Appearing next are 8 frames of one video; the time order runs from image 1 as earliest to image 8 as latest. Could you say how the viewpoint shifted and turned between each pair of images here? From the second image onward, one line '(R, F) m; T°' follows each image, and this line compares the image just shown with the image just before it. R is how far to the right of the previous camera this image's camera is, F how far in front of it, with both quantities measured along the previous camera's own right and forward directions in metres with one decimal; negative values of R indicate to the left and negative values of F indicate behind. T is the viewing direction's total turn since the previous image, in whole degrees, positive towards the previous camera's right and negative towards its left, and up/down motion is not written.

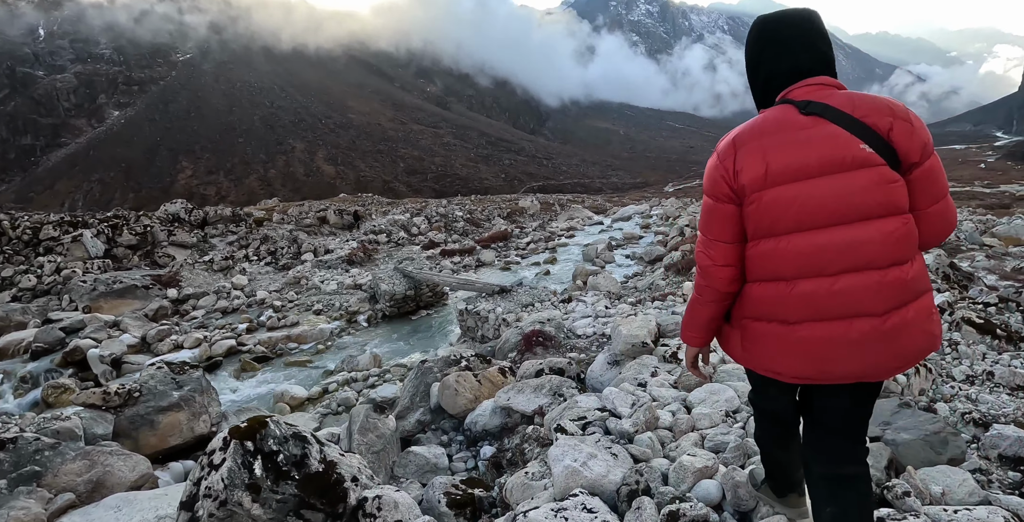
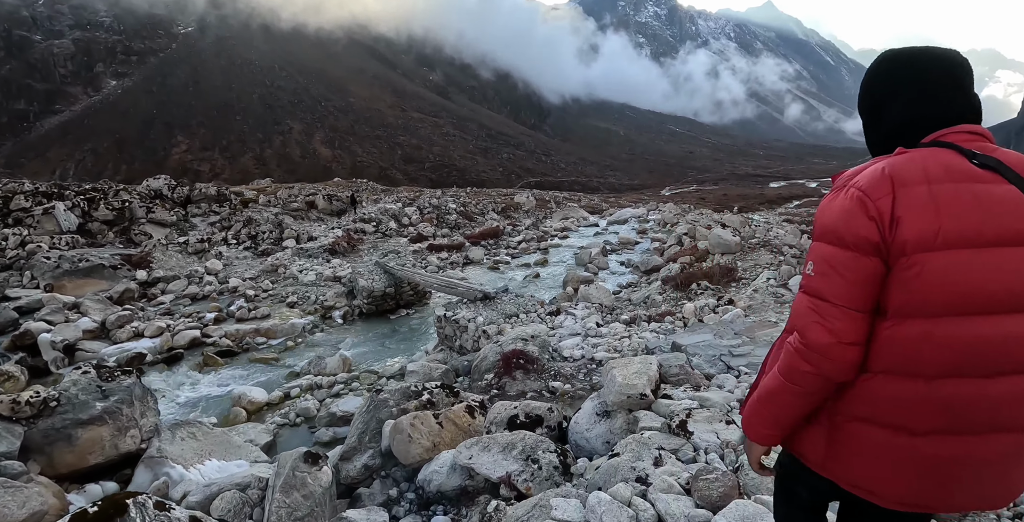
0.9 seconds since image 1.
(+0.1, +0.9) m; +1°
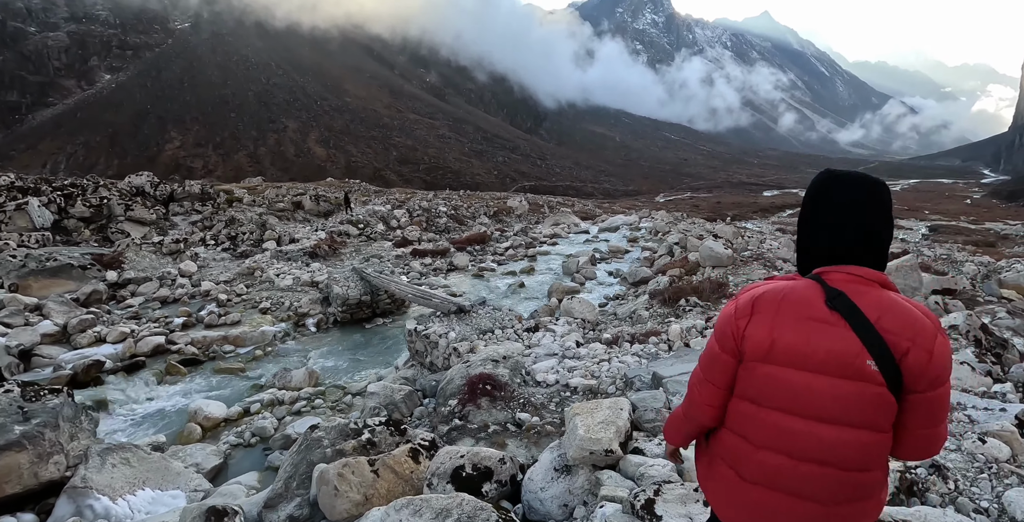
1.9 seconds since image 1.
(+0.3, +0.6) m; +1°
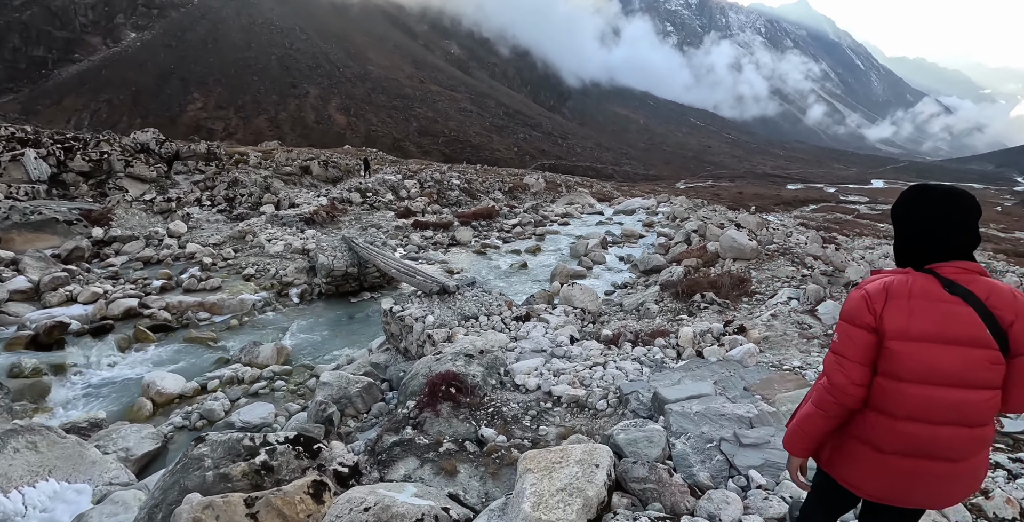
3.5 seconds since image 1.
(+0.3, +1.1) m; -1°
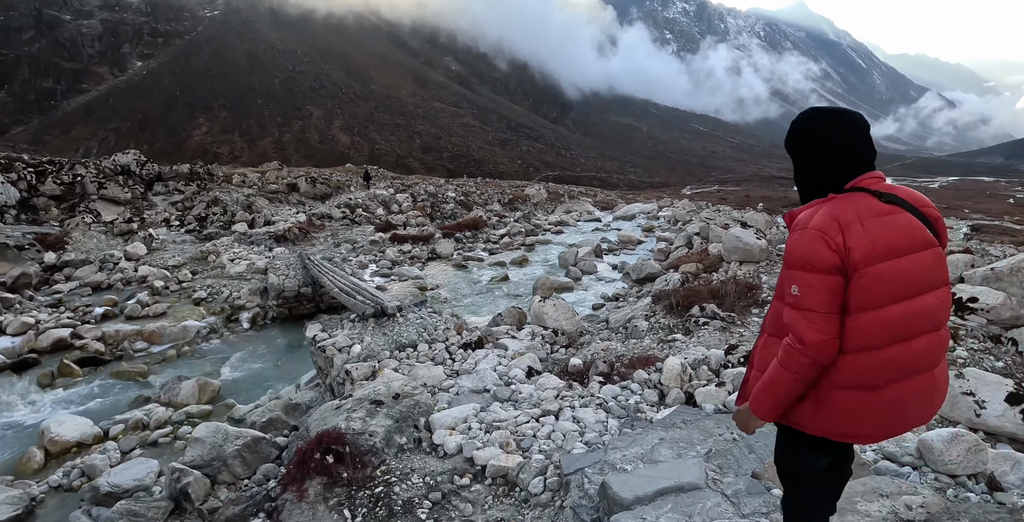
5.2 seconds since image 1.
(+0.6, +1.5) m; -1°
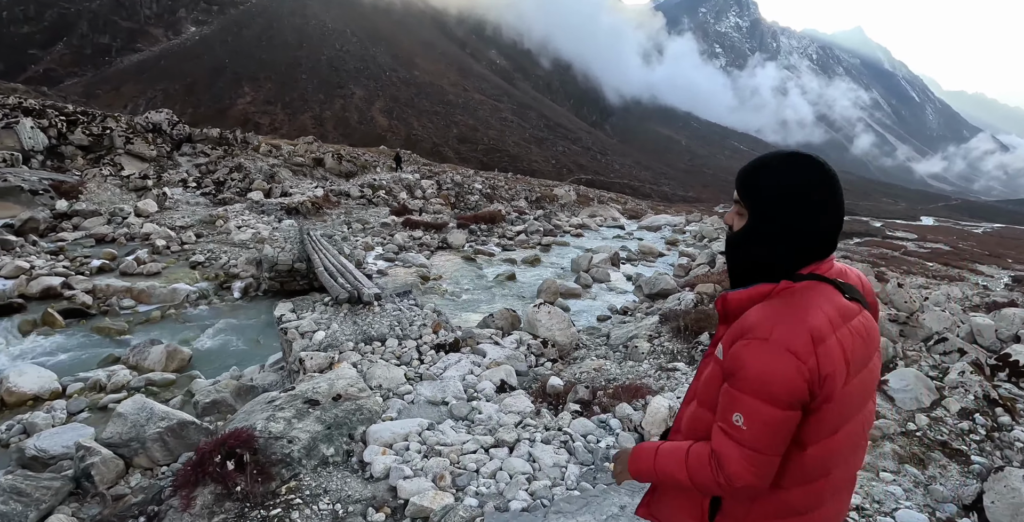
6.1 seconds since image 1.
(+0.3, +0.7) m; -2°
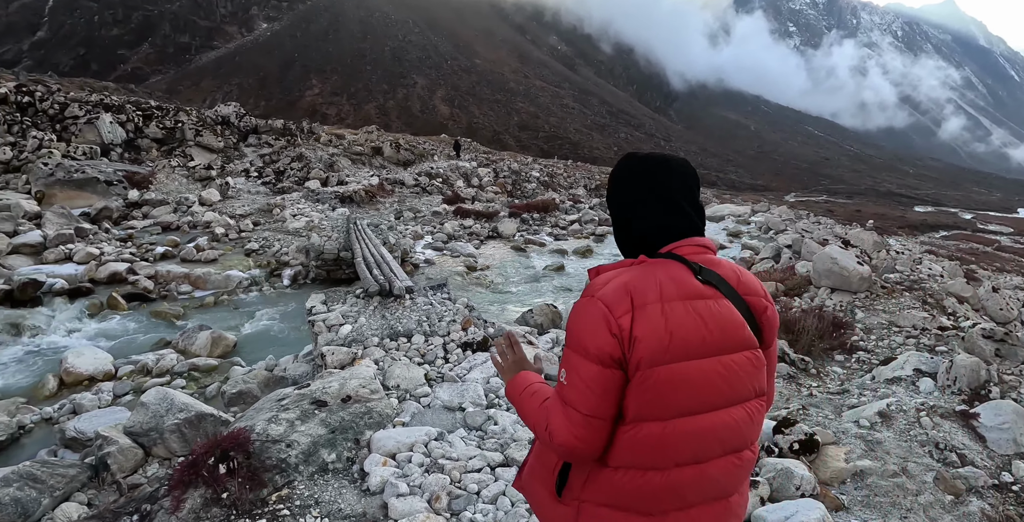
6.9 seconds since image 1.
(+0.2, +0.4) m; -6°
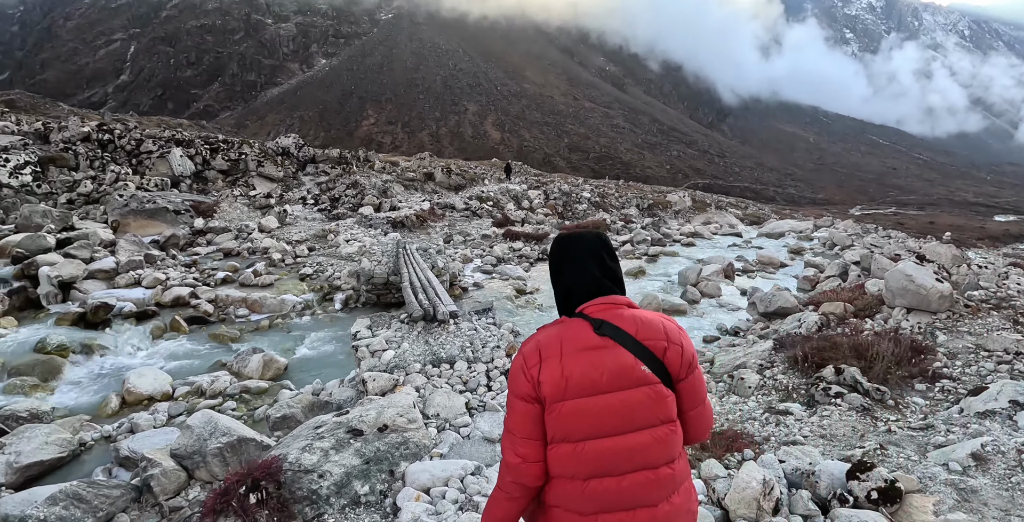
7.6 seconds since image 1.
(+0.1, +0.2) m; -5°
